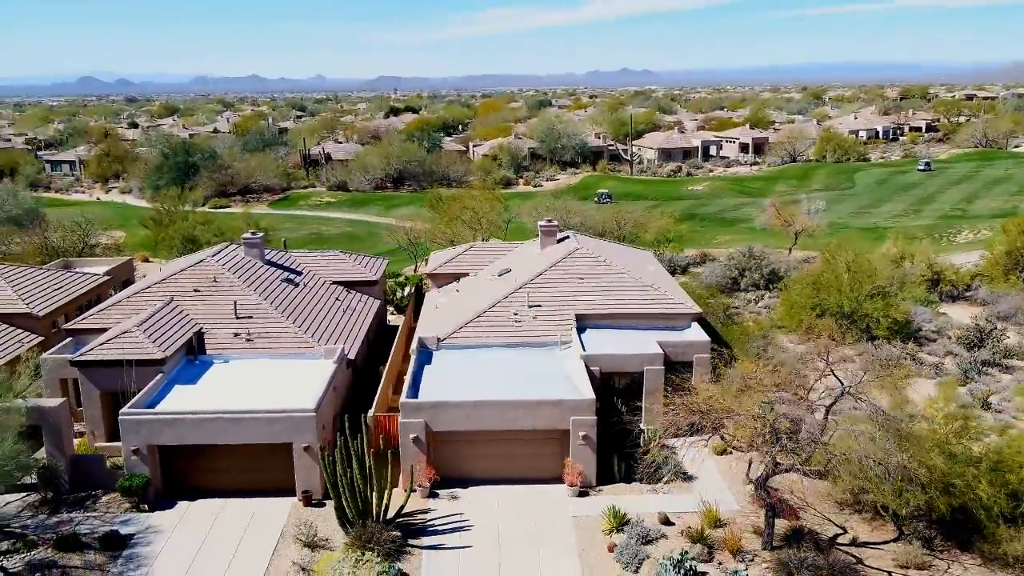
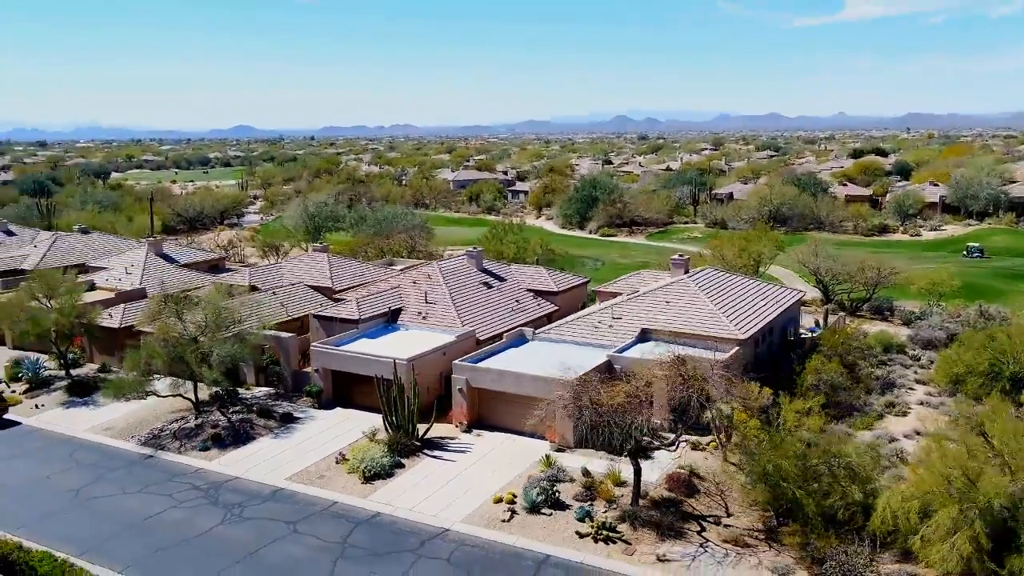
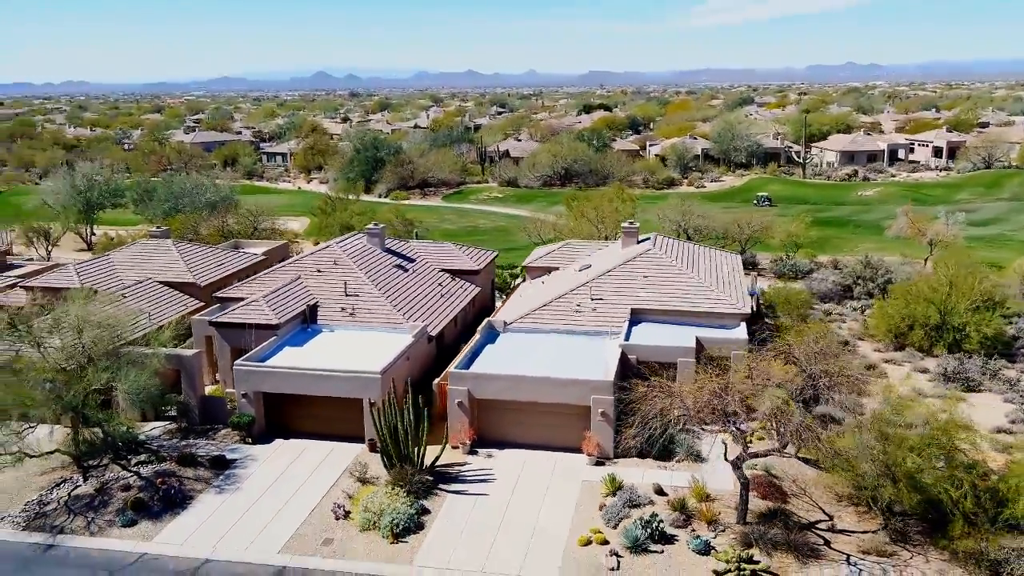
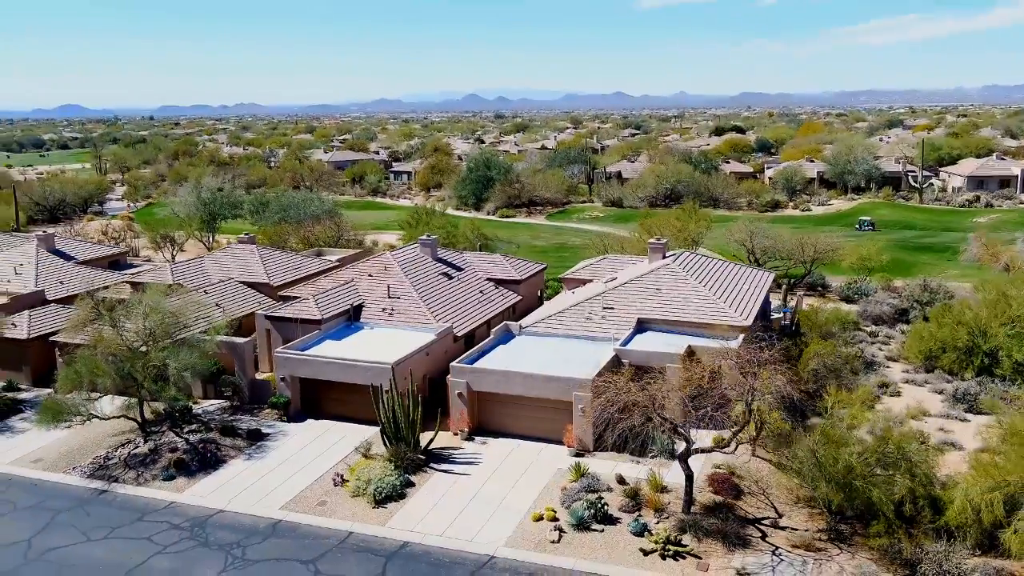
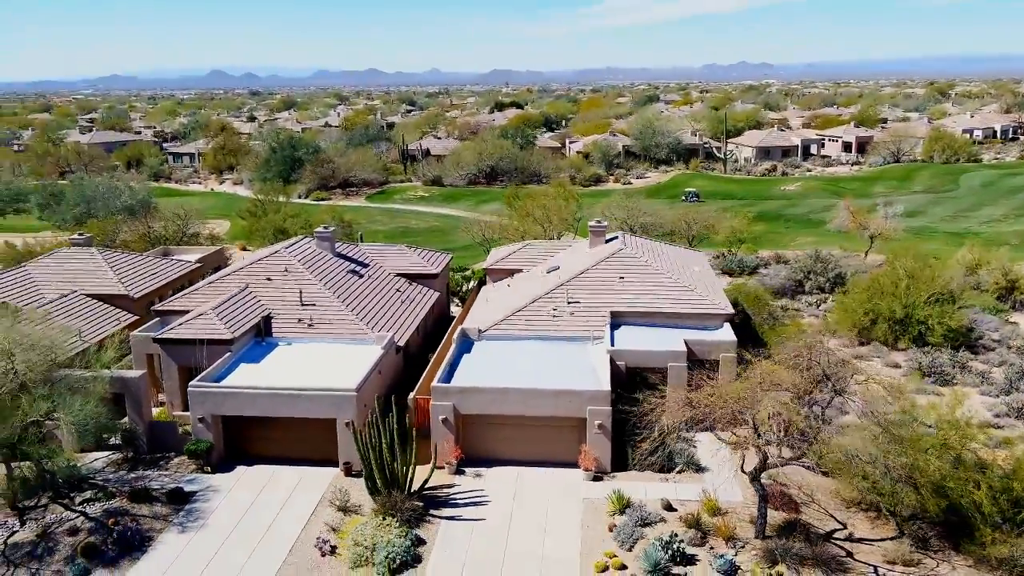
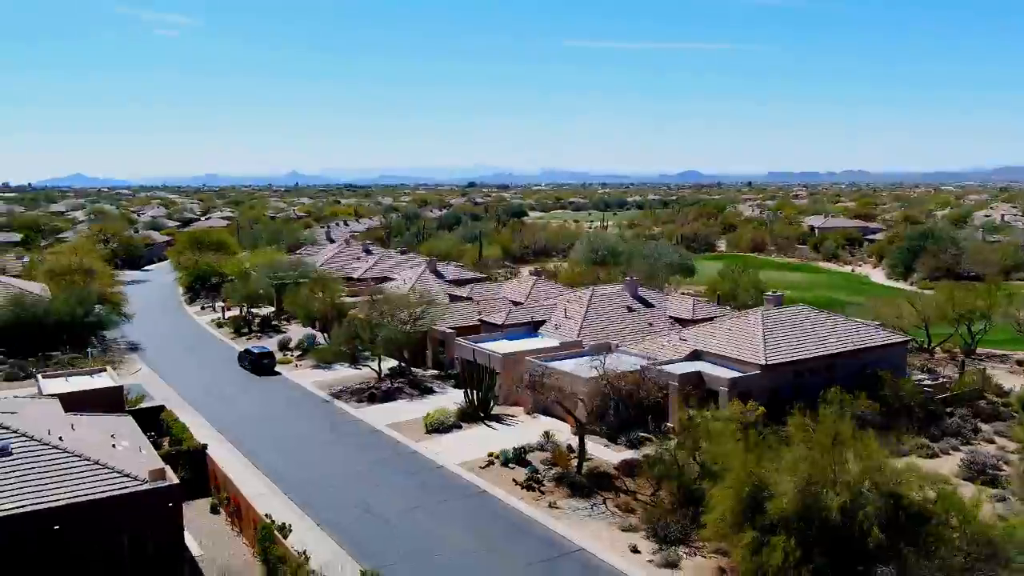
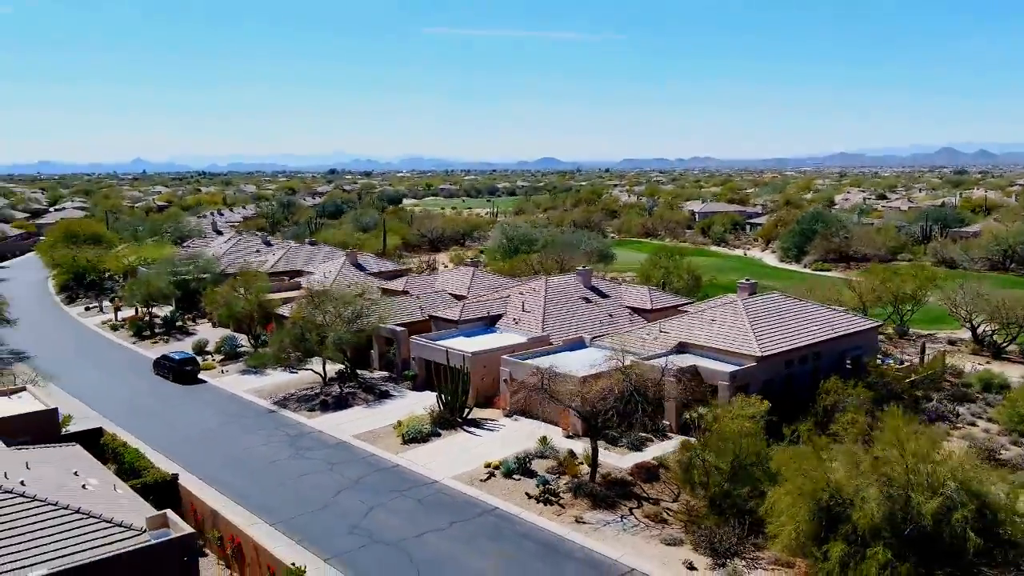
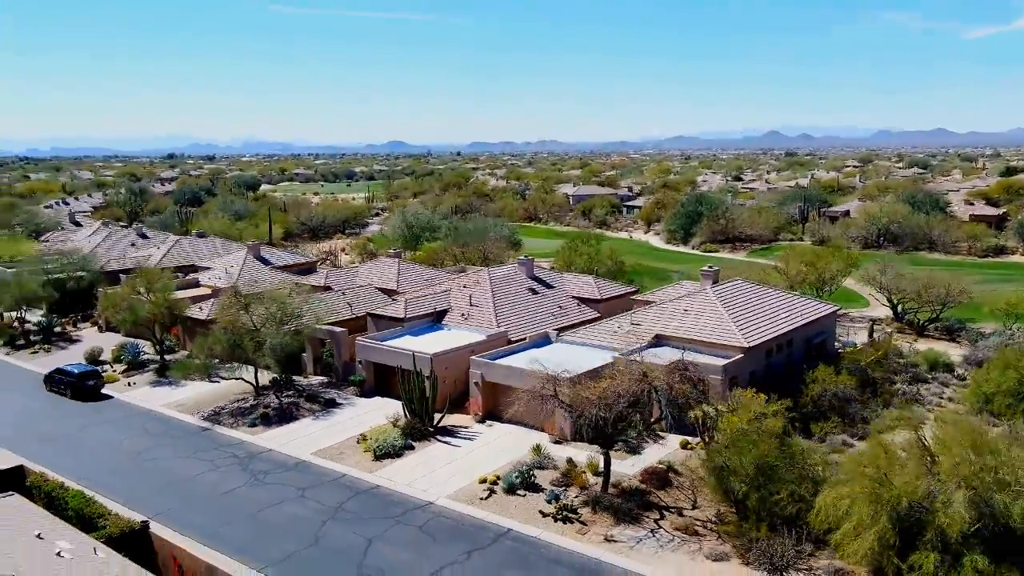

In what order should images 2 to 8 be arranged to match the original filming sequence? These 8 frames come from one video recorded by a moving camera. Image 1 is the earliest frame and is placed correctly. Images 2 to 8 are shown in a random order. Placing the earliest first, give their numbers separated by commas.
5, 3, 4, 2, 8, 7, 6
